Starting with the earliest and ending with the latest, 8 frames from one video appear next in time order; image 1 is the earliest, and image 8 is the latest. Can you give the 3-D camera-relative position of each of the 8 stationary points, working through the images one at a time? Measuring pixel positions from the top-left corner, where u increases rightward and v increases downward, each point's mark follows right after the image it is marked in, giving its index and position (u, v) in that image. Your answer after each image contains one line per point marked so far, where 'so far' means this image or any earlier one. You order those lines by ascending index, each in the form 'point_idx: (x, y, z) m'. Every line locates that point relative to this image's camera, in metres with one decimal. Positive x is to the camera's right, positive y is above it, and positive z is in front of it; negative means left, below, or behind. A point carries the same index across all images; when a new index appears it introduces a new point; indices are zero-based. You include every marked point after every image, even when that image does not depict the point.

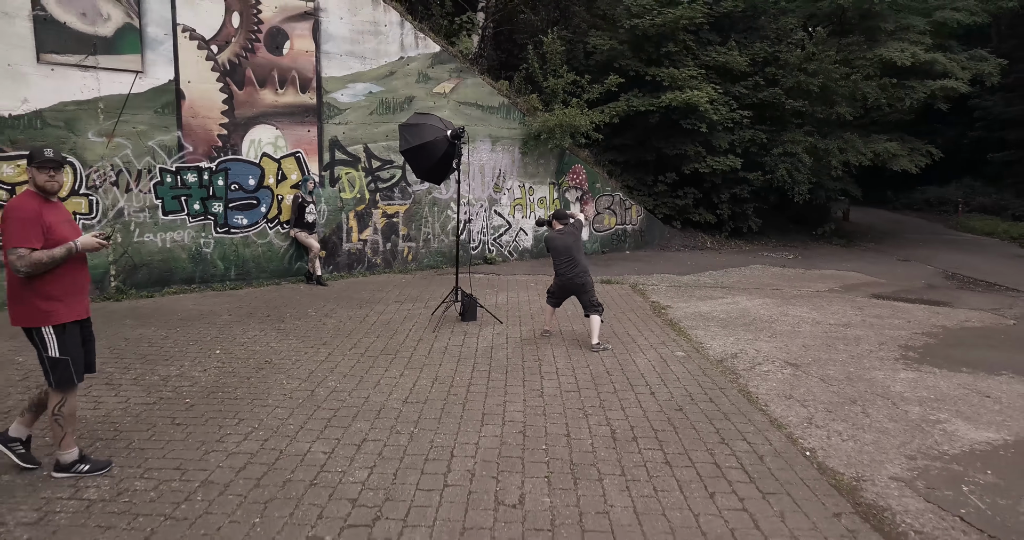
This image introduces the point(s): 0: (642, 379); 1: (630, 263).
0: (+0.7, -0.6, +5.4) m
1: (+1.4, +0.1, +11.8) m
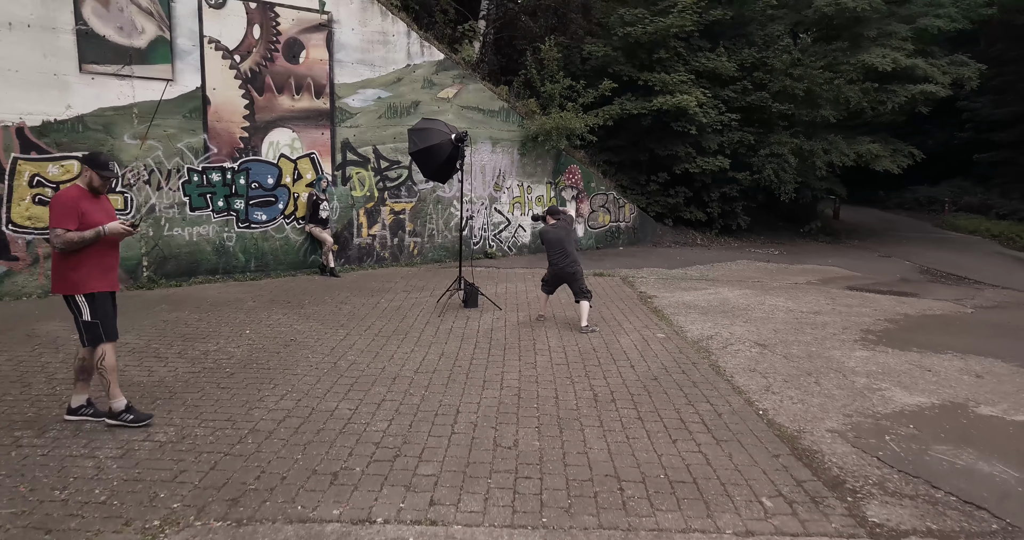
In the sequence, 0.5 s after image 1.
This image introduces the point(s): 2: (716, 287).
0: (+0.7, -0.5, +6.0) m
1: (+1.4, +0.1, +12.5) m
2: (+2.1, -0.2, +9.8) m
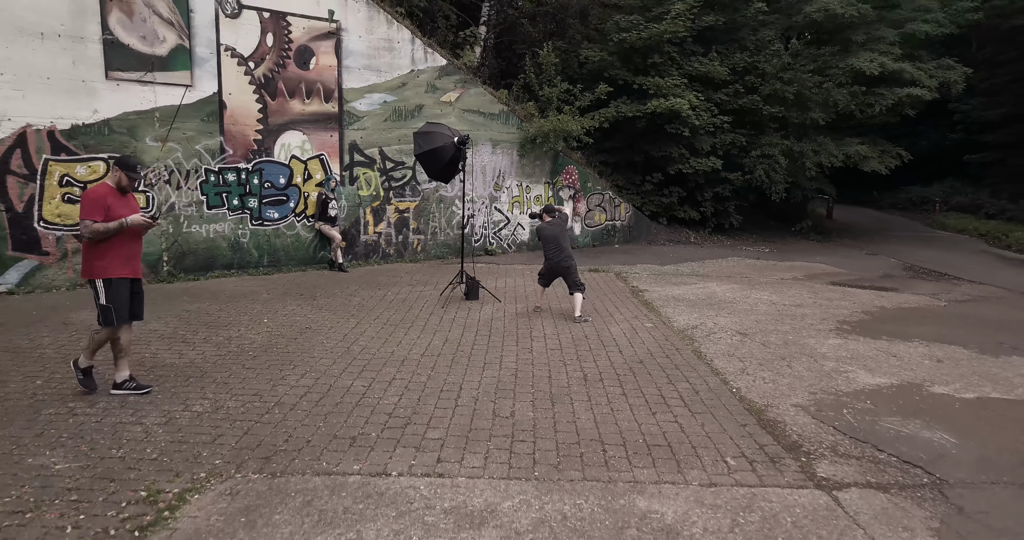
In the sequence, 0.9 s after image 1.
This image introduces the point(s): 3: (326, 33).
0: (+0.7, -0.5, +6.5) m
1: (+1.4, +0.2, +13.0) m
2: (+2.0, -0.1, +10.3) m
3: (-1.9, +2.4, +9.8) m
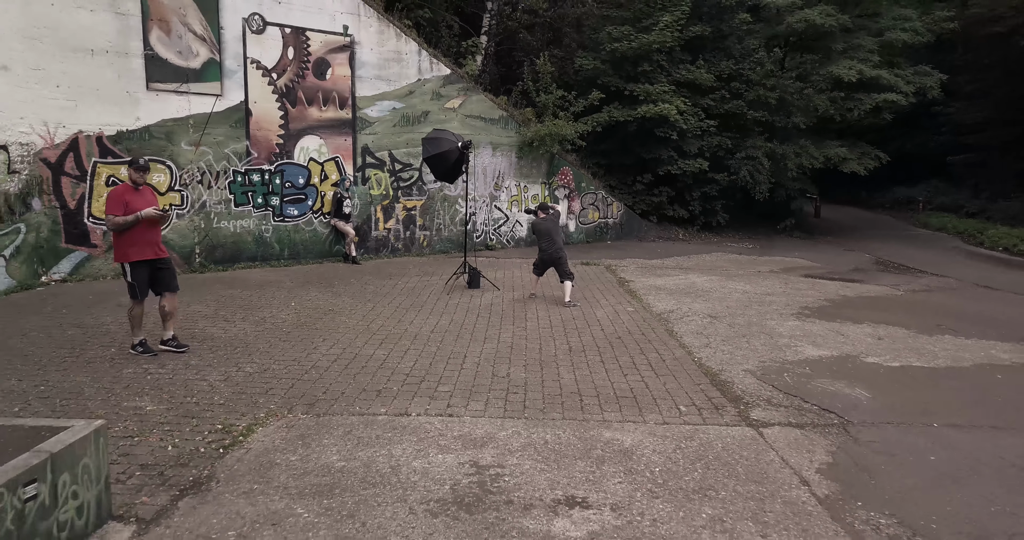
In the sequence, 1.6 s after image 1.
0: (+0.7, -0.4, +7.5) m
1: (+1.4, +0.3, +14.0) m
2: (+2.0, -0.1, +11.2) m
3: (-1.9, +2.5, +10.8) m
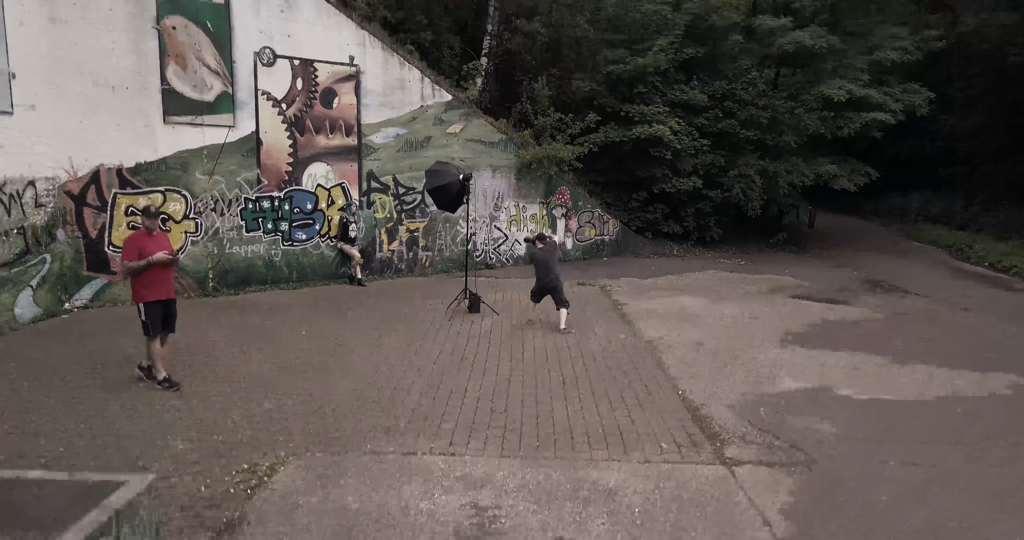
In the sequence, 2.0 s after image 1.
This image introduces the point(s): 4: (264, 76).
0: (+0.6, -0.7, +8.0) m
1: (+1.4, 0.0, +14.4) m
2: (+2.0, -0.3, +11.7) m
3: (-1.9, +2.2, +11.2) m
4: (-2.6, +2.1, +10.3) m
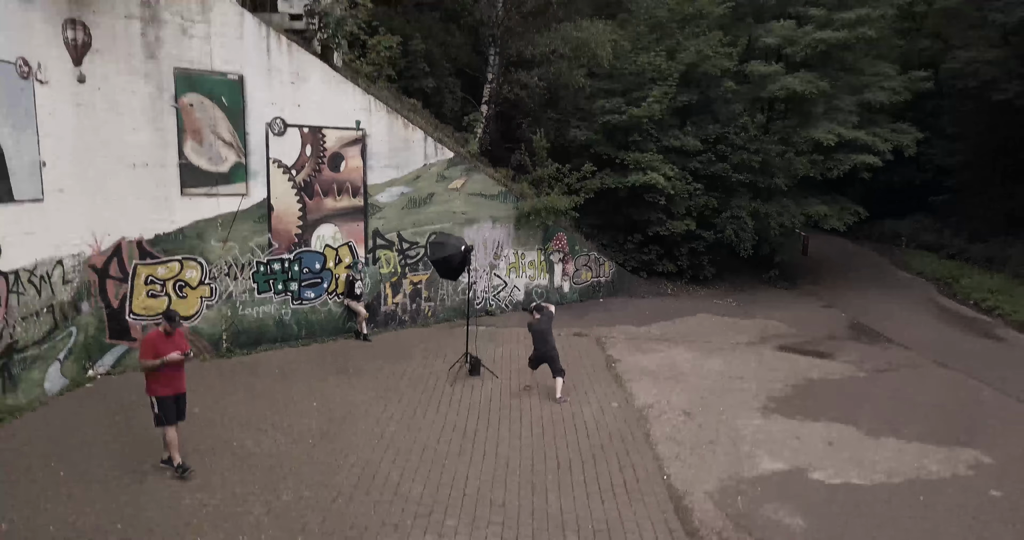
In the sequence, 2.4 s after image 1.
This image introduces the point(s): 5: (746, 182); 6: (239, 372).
0: (+0.6, -1.4, +8.5) m
1: (+1.4, -0.6, +15.0) m
2: (+2.0, -1.0, +12.2) m
3: (-1.9, +1.6, +11.7) m
4: (-2.7, +1.4, +10.9) m
5: (+4.1, +1.6, +17.2) m
6: (-2.8, -1.0, +9.9) m
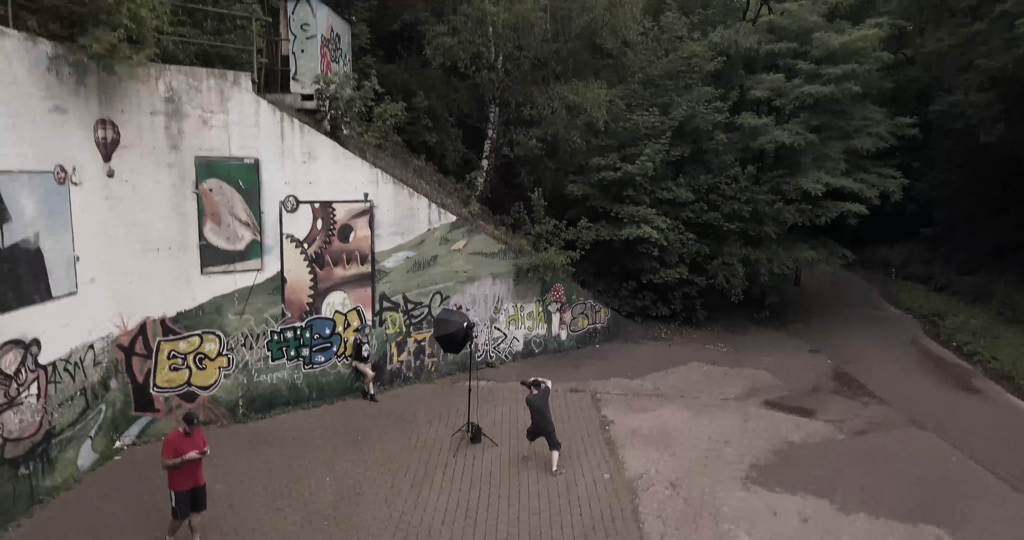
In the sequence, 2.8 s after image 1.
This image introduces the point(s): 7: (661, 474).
0: (+0.6, -2.2, +9.2) m
1: (+1.4, -1.5, +15.6) m
2: (+2.0, -1.8, +12.9) m
3: (-1.9, +0.7, +12.4) m
4: (-2.7, +0.6, +11.6) m
5: (+4.1, +0.7, +17.8) m
6: (-2.8, -1.9, +10.6) m
7: (+1.5, -2.1, +10.1) m
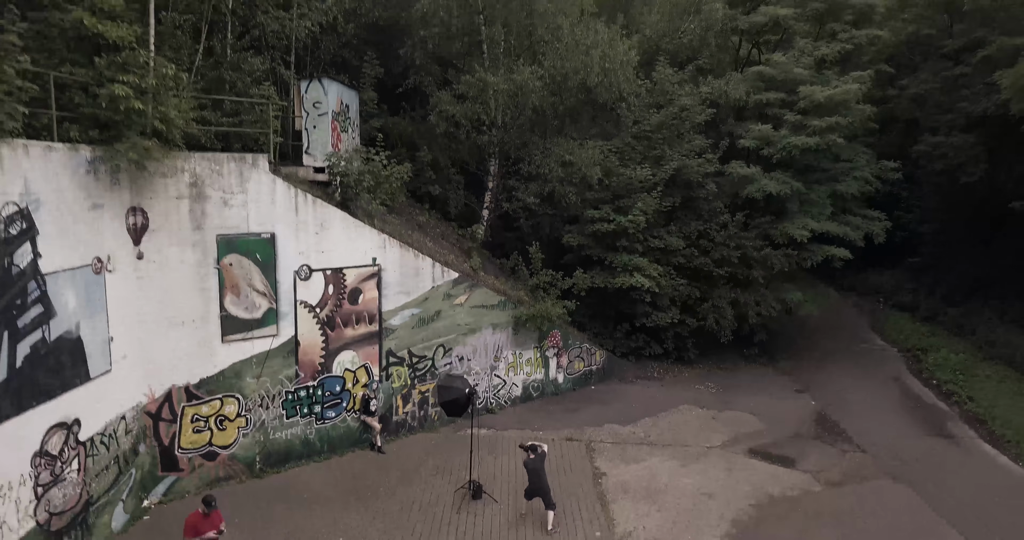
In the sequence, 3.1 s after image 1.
0: (+0.6, -3.0, +10.0) m
1: (+1.3, -2.3, +16.5) m
2: (+2.0, -2.6, +13.7) m
3: (-1.9, -0.1, +13.2) m
4: (-2.7, -0.2, +12.4) m
5: (+4.1, -0.1, +18.7) m
6: (-2.8, -2.7, +11.4) m
7: (+1.5, -2.9, +10.9) m
